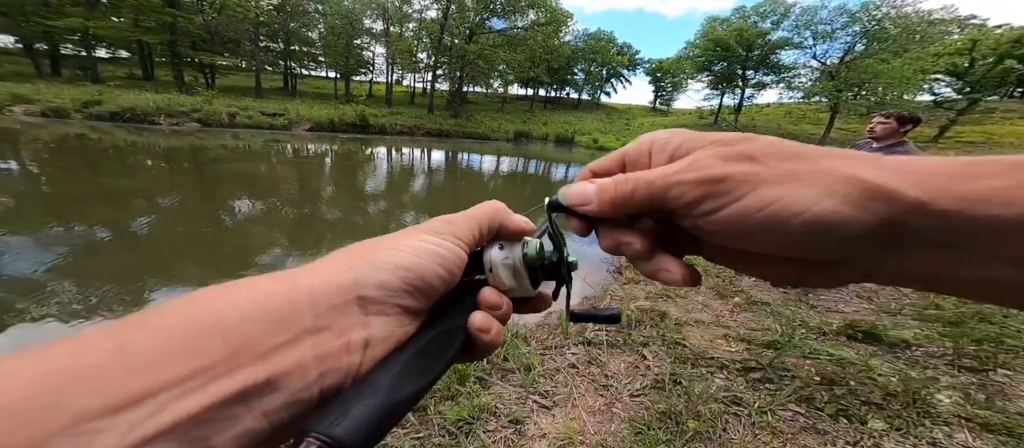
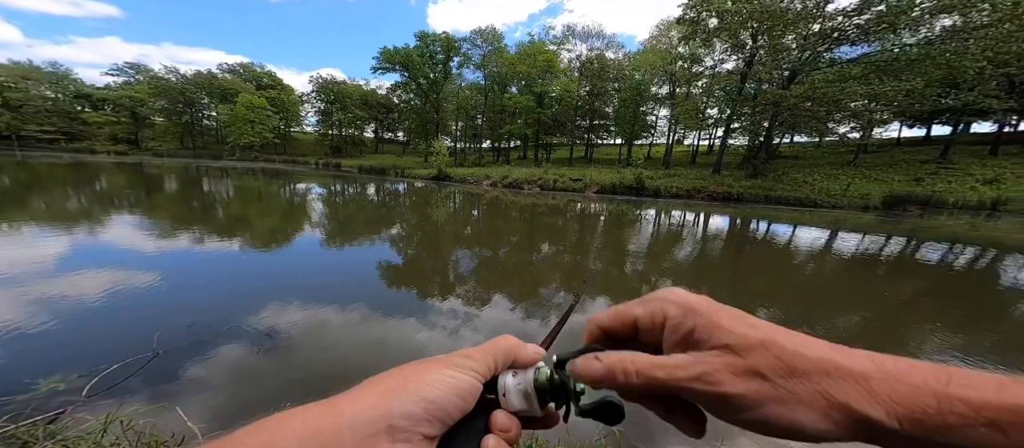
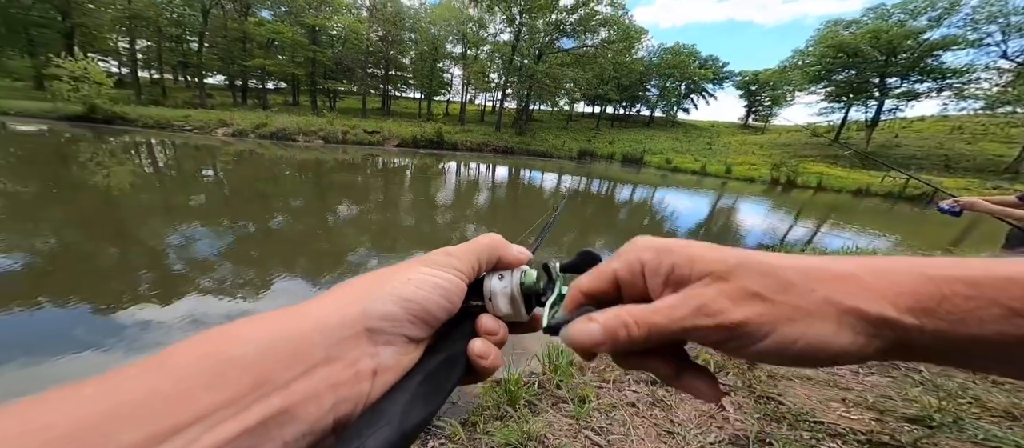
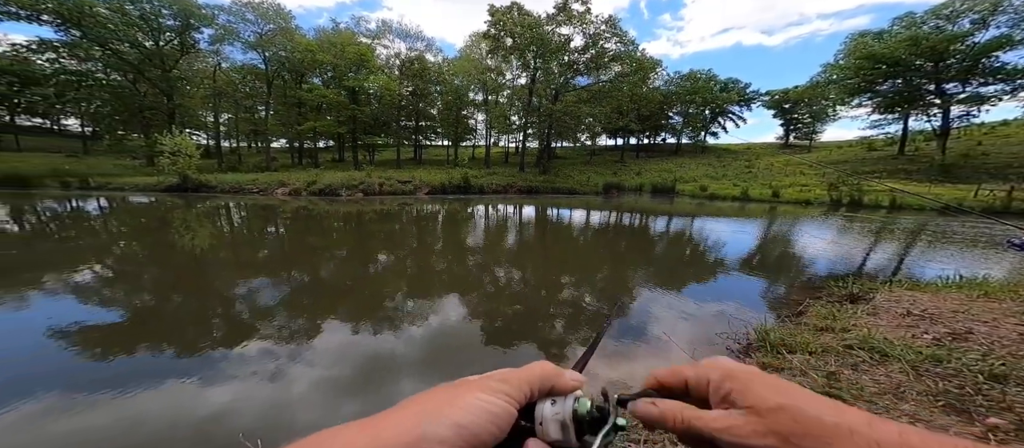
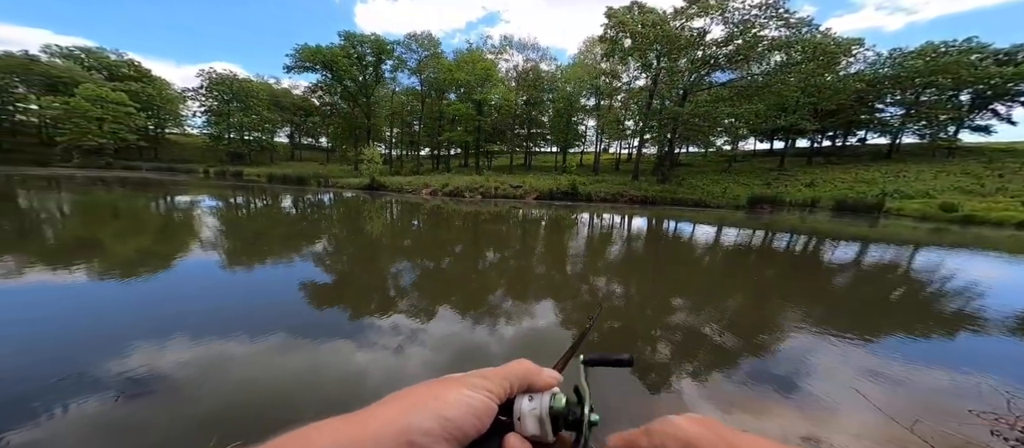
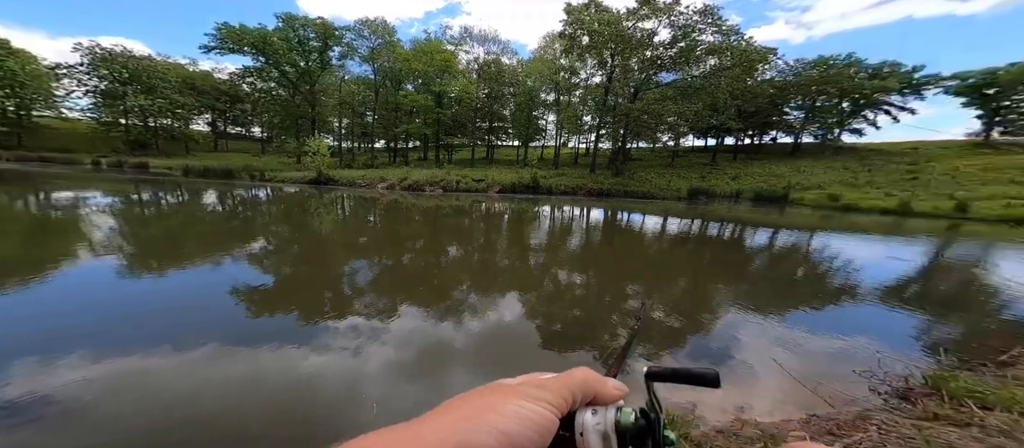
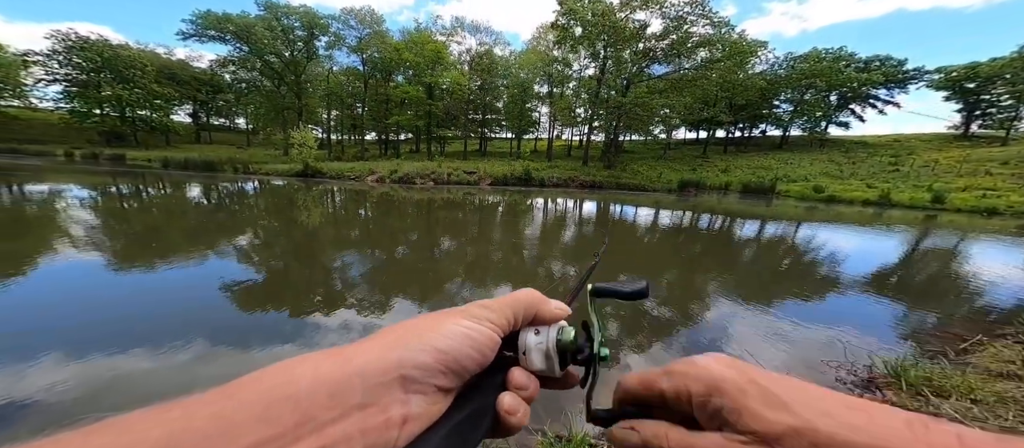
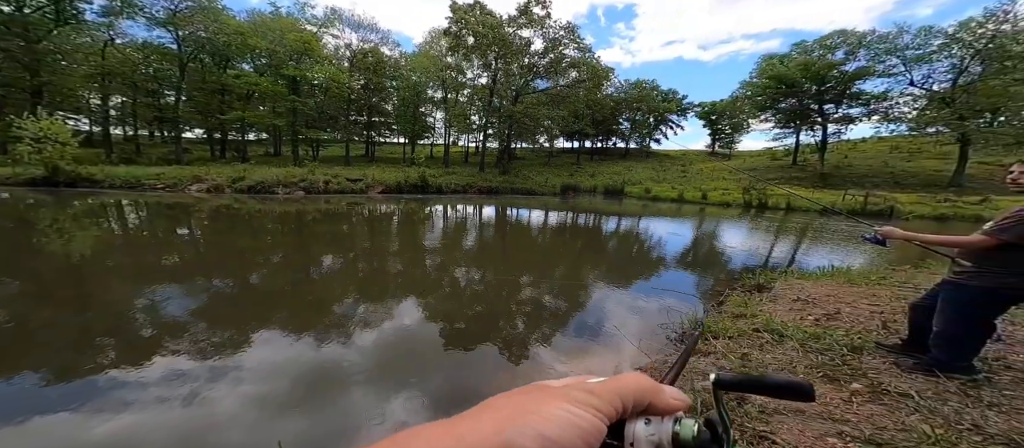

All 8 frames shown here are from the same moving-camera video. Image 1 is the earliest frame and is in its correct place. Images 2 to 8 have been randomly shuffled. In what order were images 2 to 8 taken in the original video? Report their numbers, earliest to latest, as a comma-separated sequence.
3, 7, 5, 2, 6, 8, 4
